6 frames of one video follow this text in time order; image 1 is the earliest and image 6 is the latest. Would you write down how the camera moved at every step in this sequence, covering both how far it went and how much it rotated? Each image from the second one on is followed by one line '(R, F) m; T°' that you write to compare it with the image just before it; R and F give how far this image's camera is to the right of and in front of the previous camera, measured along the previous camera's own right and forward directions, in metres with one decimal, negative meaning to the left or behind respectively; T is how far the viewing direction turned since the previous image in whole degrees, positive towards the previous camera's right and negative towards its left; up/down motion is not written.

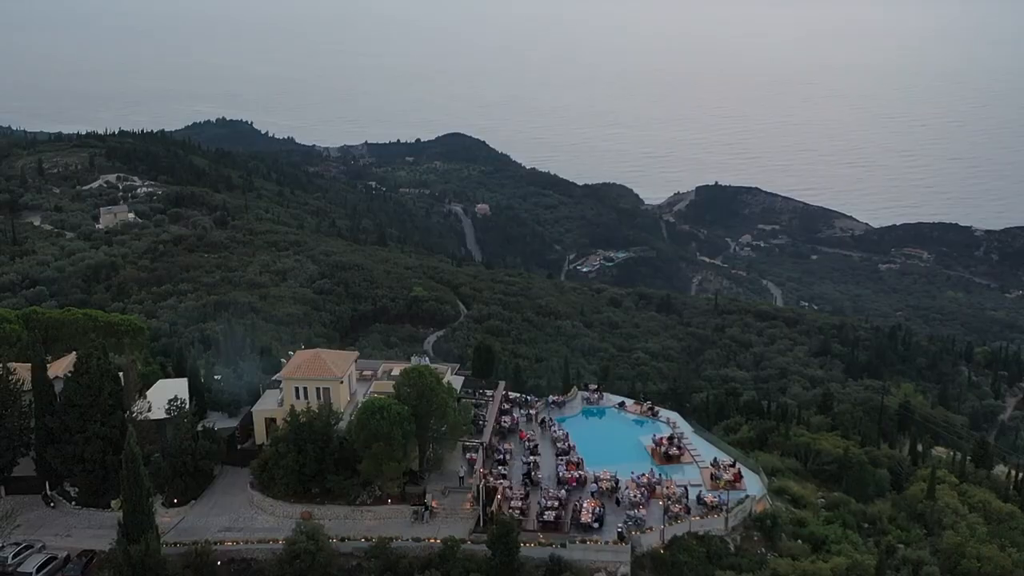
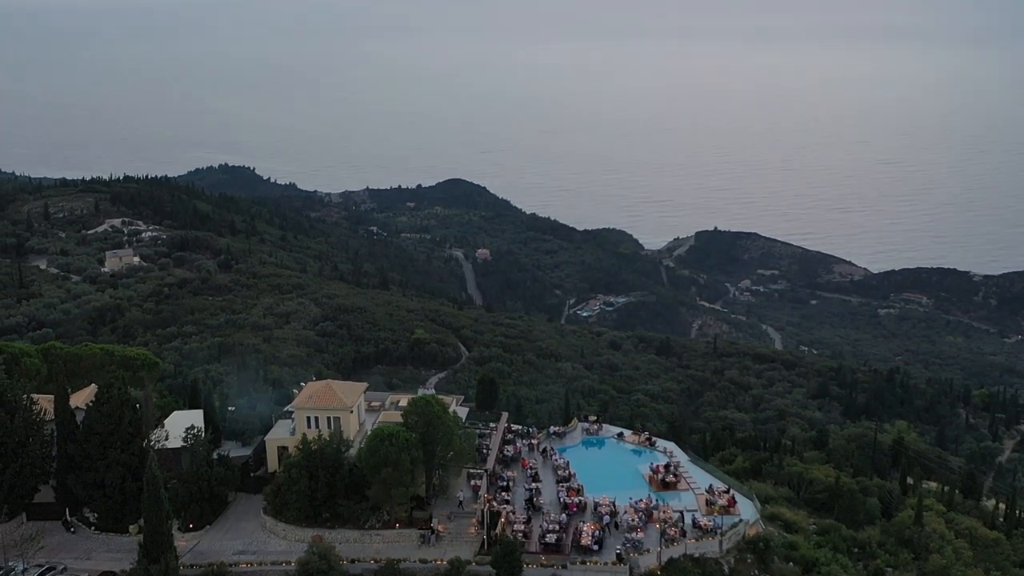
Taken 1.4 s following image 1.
(-0.1, -1.2) m; 0°
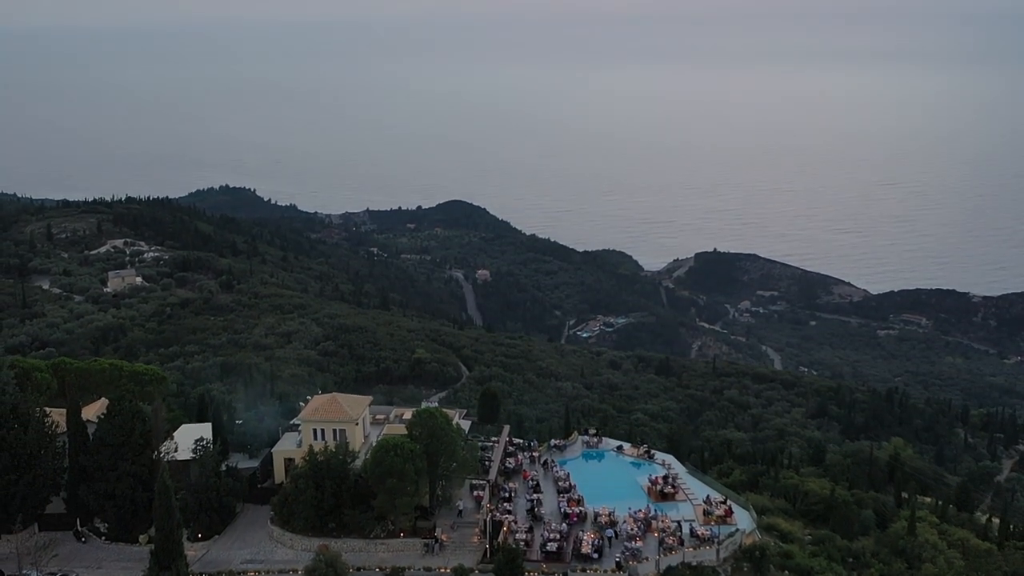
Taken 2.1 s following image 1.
(-0.1, -0.7) m; 0°
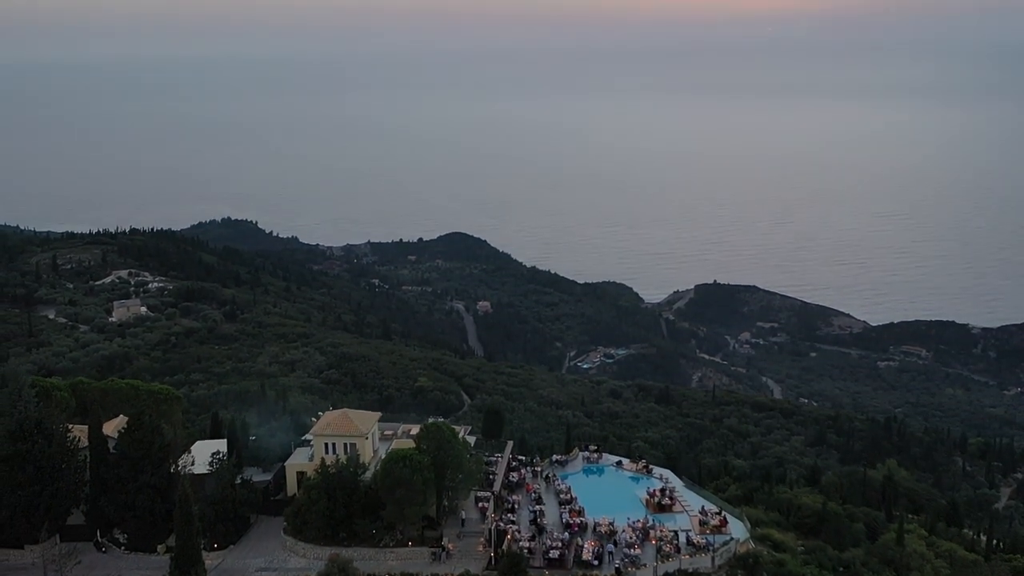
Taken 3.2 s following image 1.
(-0.1, -1.3) m; 0°
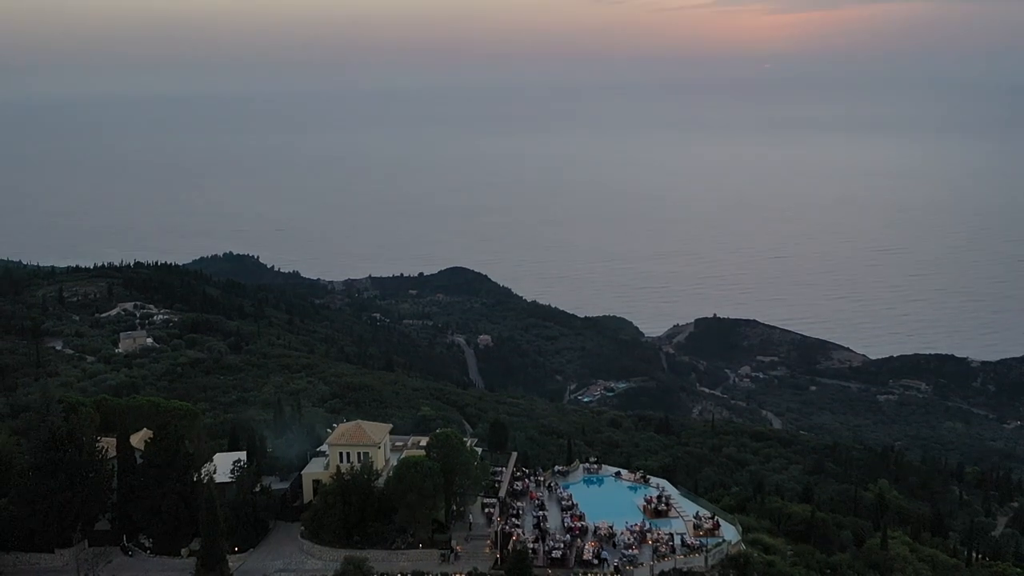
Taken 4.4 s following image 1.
(-0.1, -1.8) m; 0°
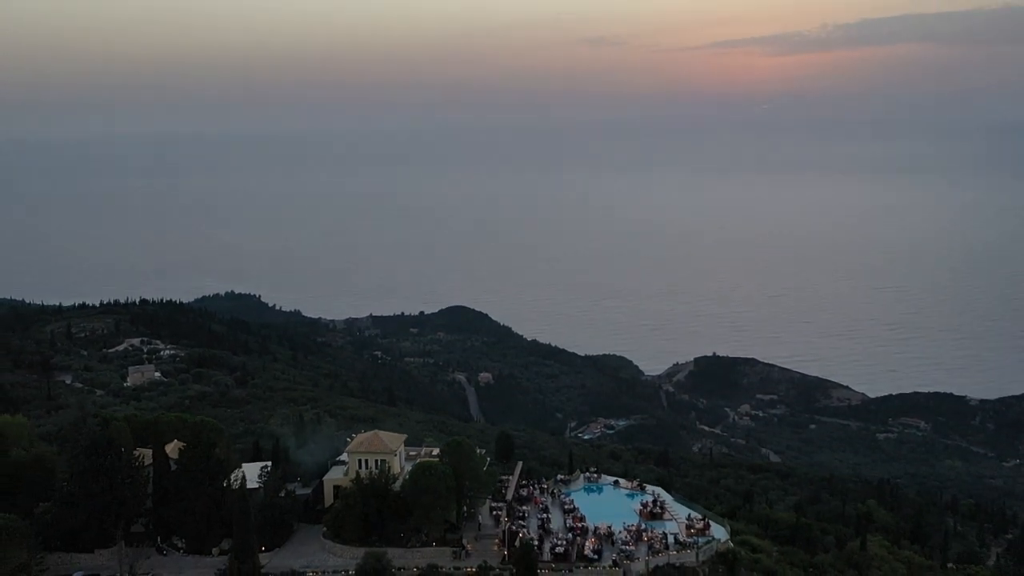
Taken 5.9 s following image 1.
(-0.2, -2.6) m; 0°
